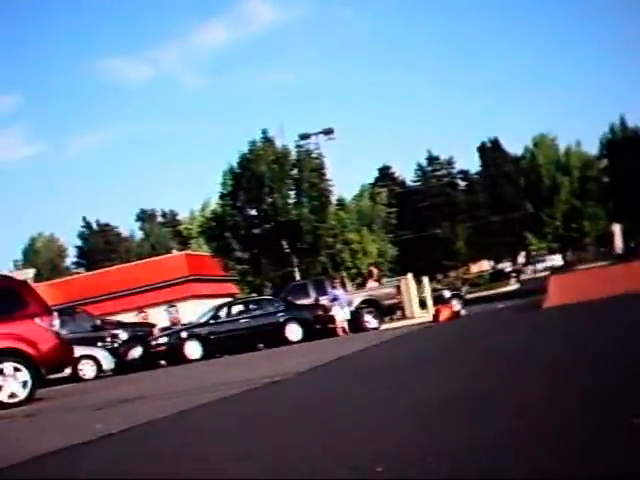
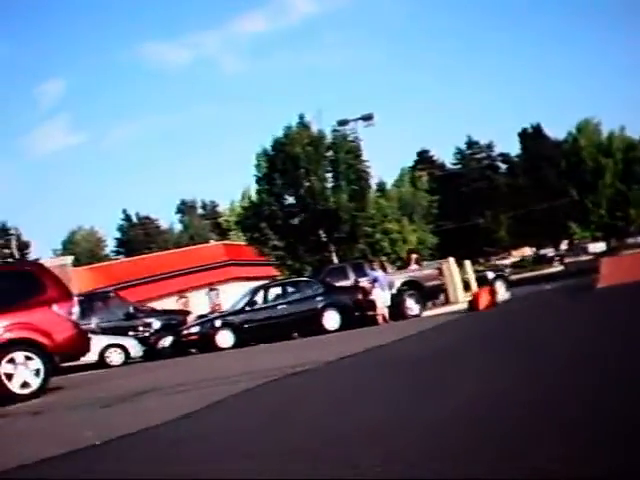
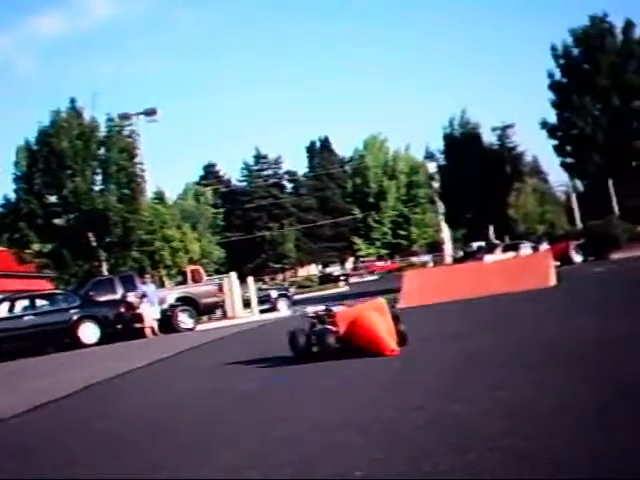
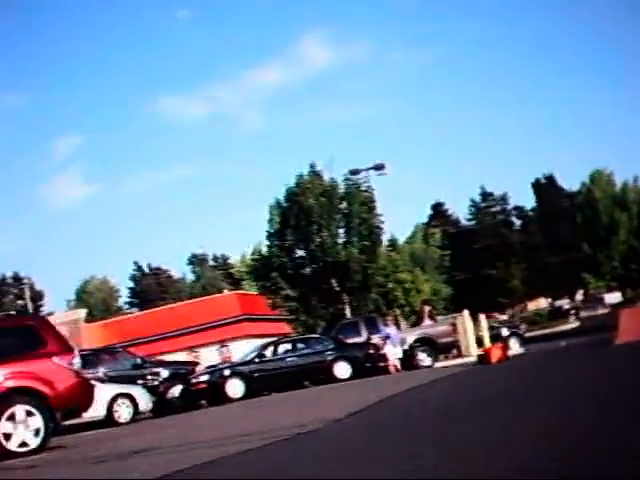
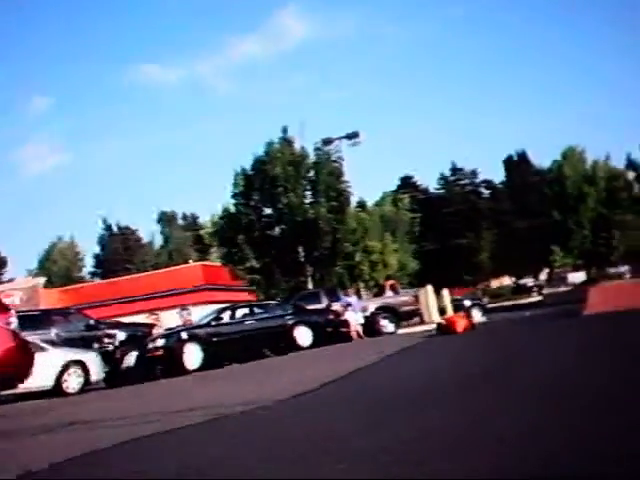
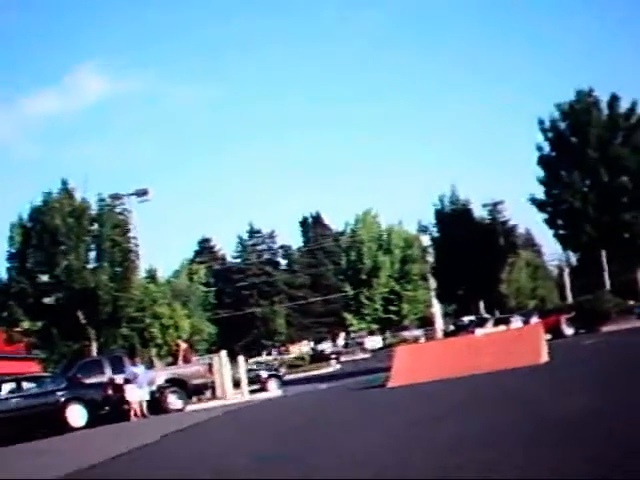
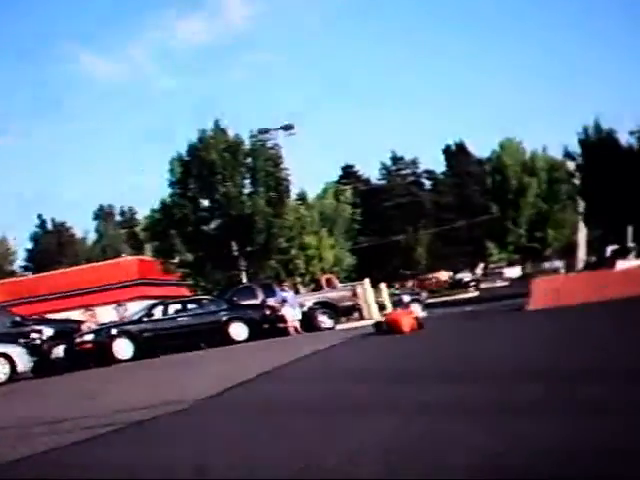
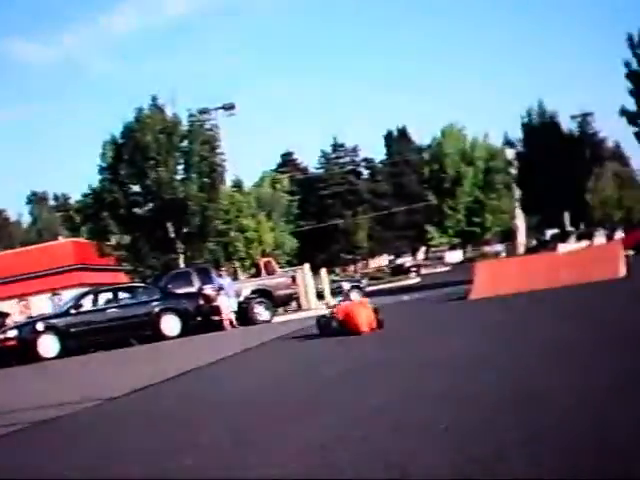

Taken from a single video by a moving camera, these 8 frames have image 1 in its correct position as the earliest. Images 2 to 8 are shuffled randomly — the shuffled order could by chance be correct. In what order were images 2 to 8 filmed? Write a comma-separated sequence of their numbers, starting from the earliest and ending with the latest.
2, 4, 5, 7, 8, 3, 6
